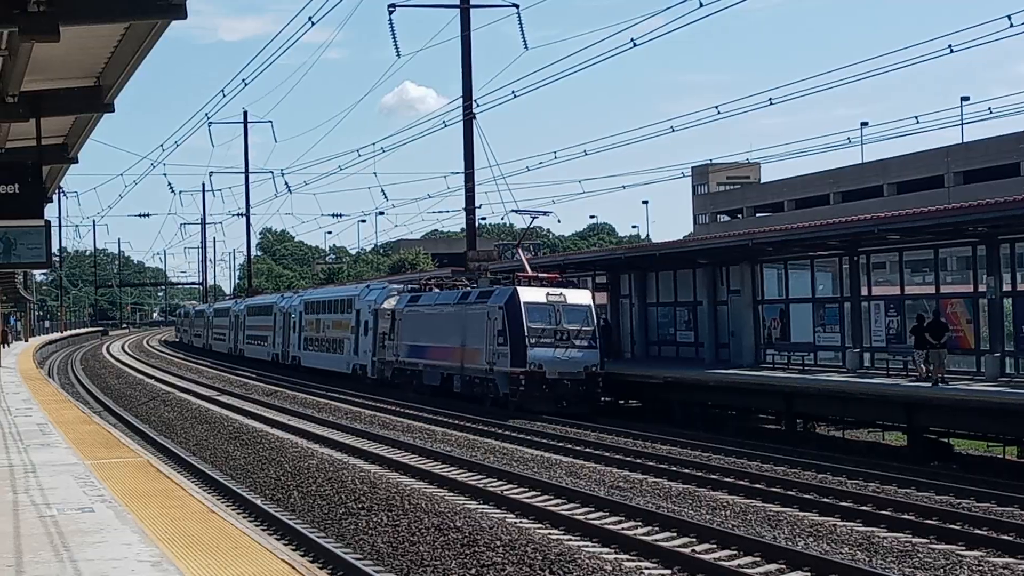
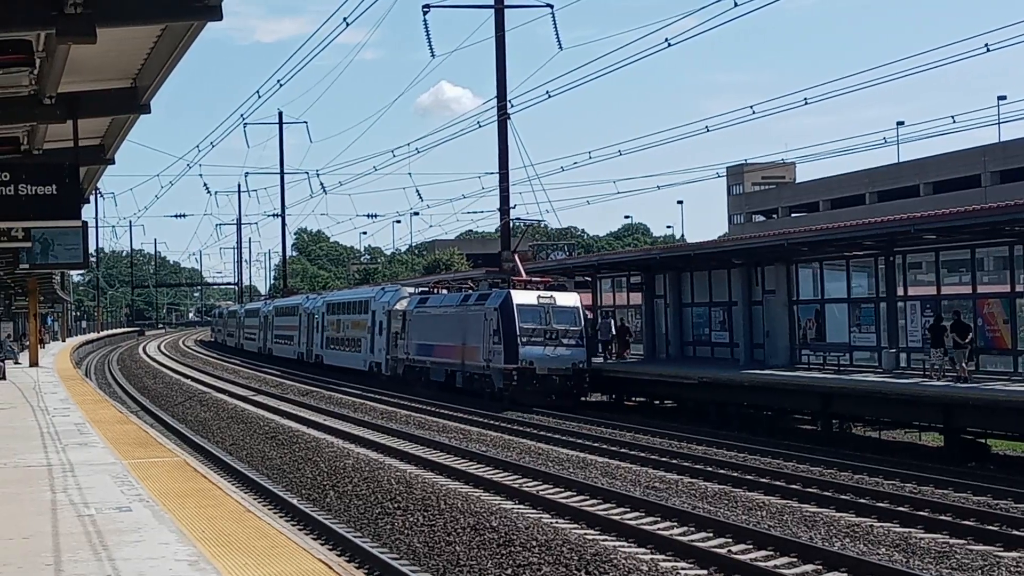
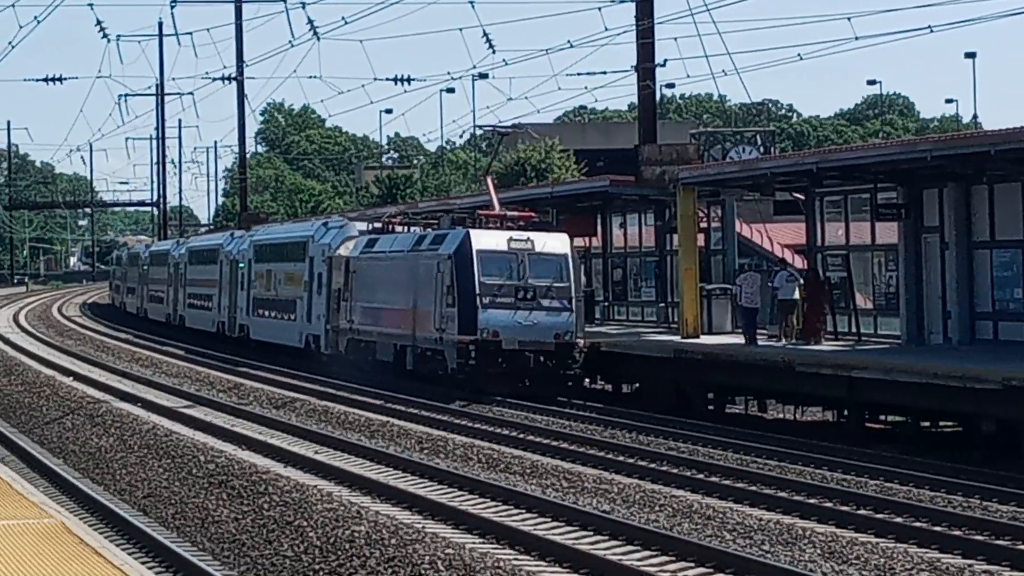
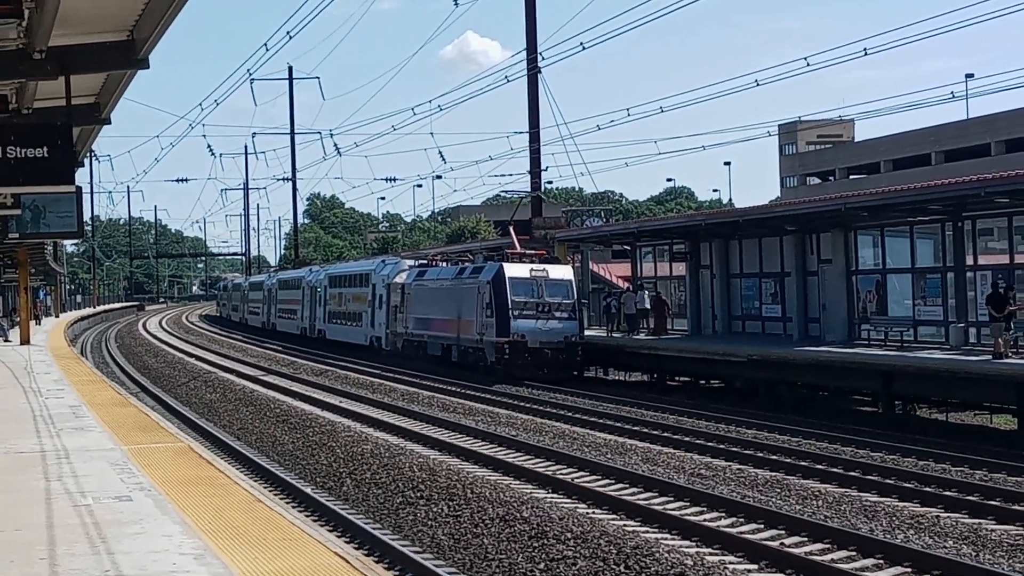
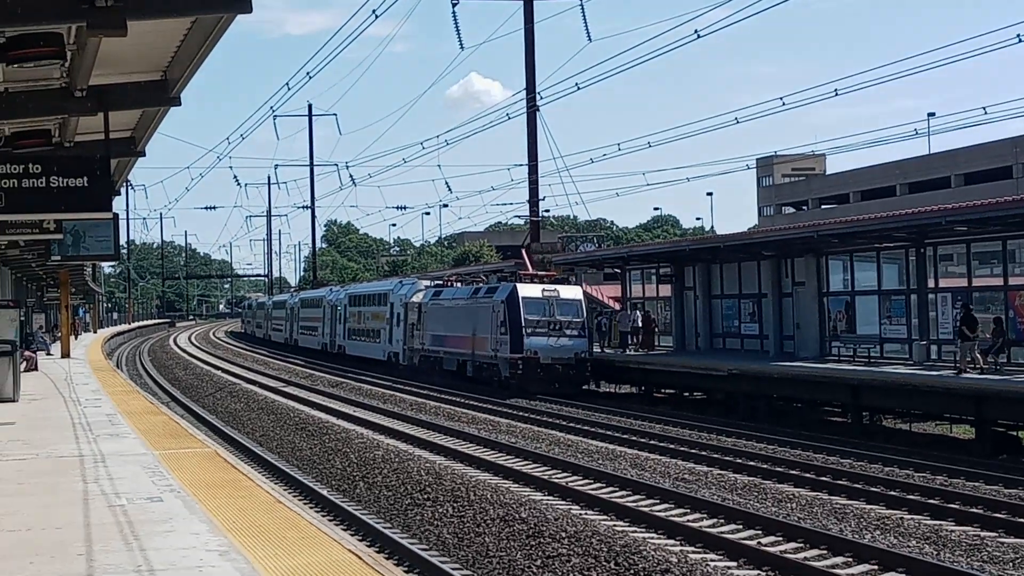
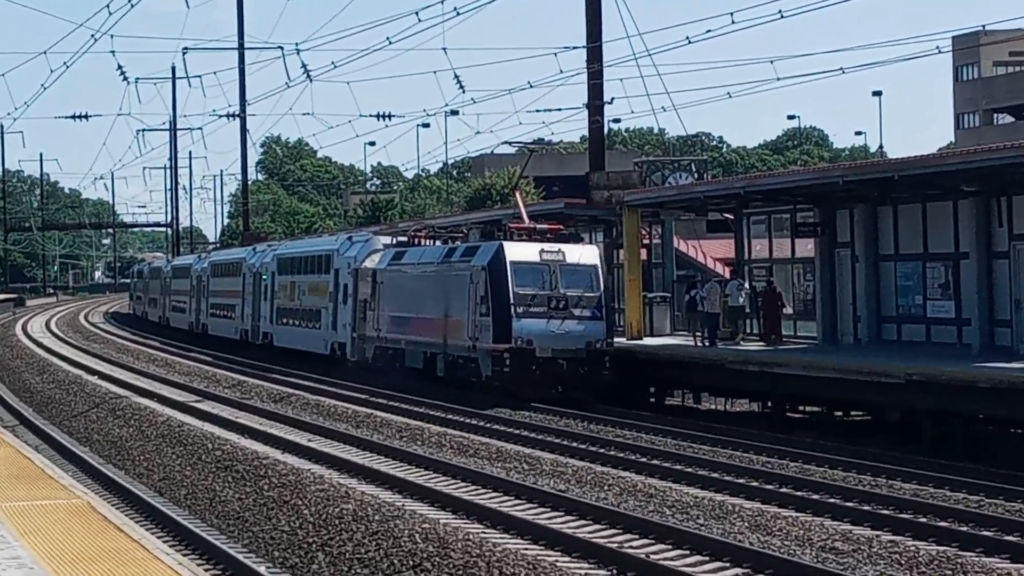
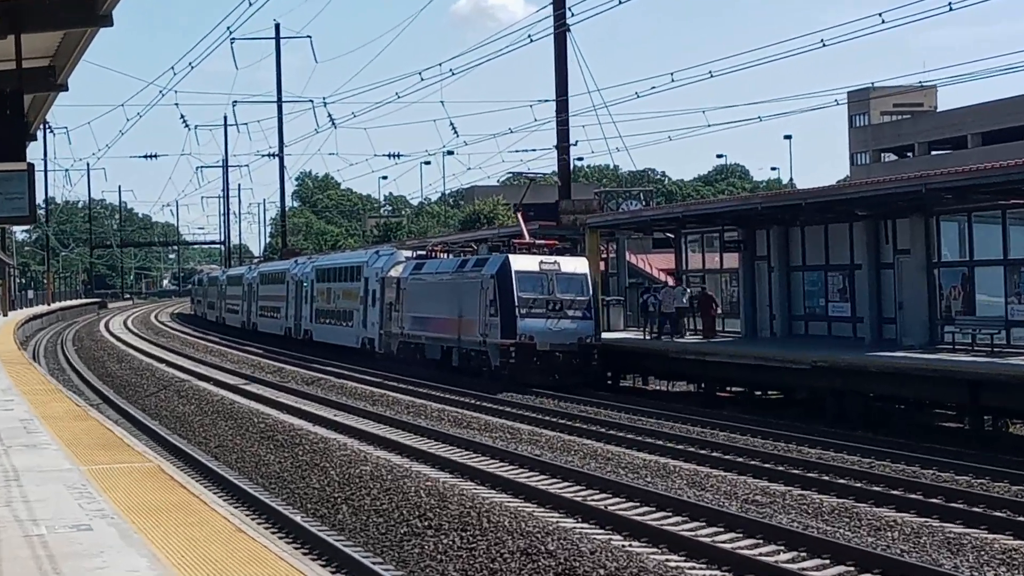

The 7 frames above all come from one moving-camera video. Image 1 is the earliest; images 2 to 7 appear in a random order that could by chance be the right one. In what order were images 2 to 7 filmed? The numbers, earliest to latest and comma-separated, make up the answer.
2, 5, 4, 7, 6, 3
